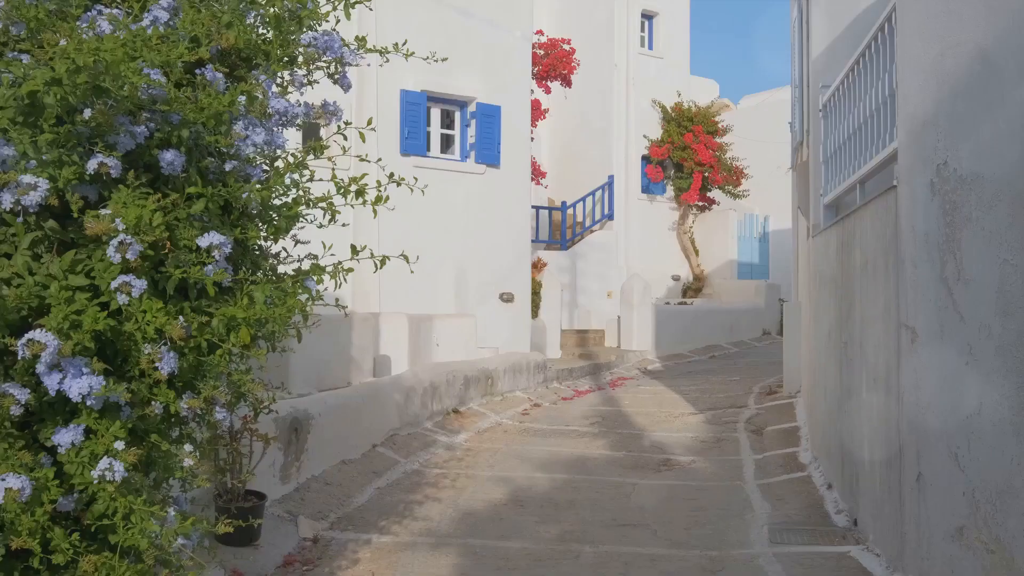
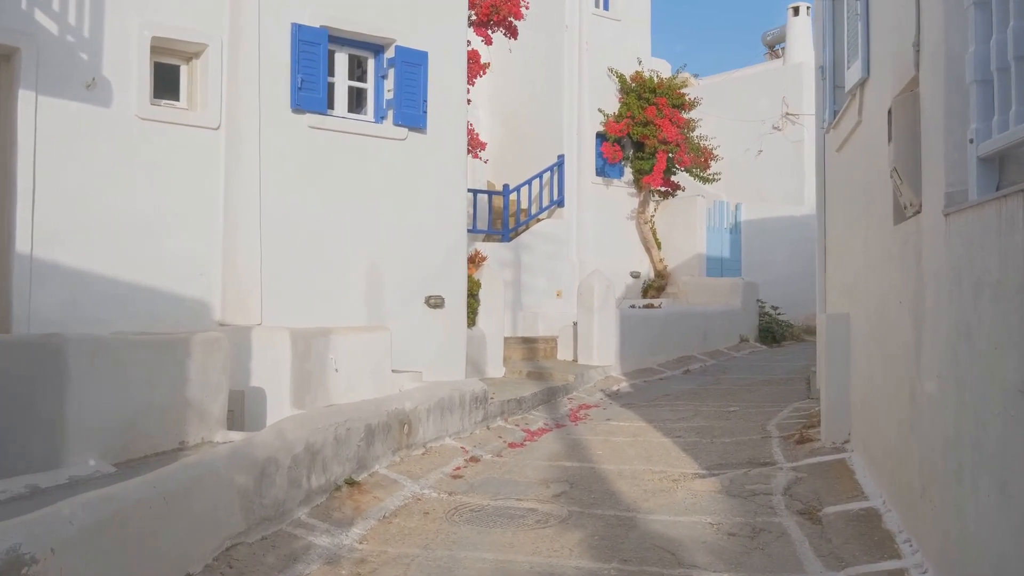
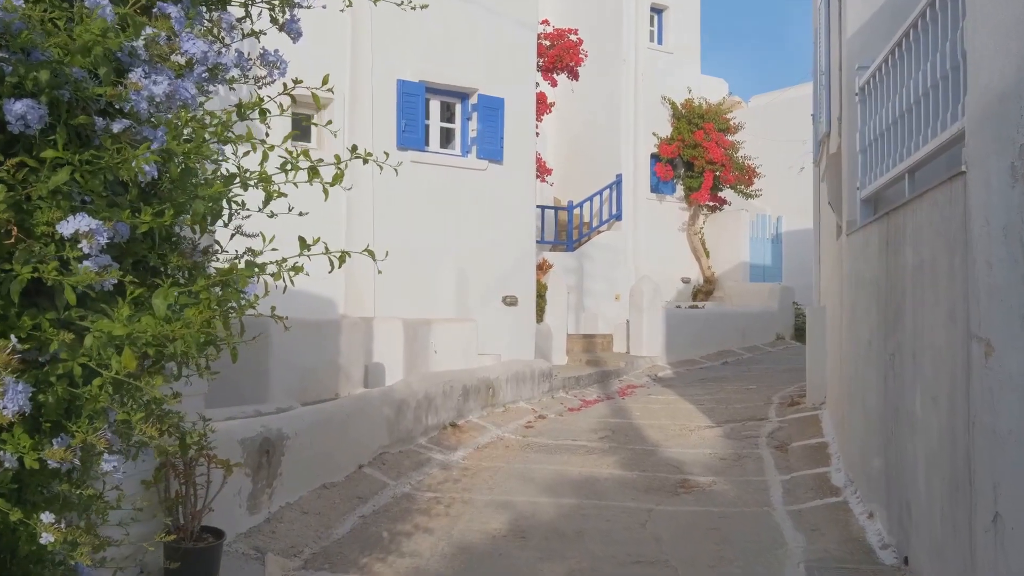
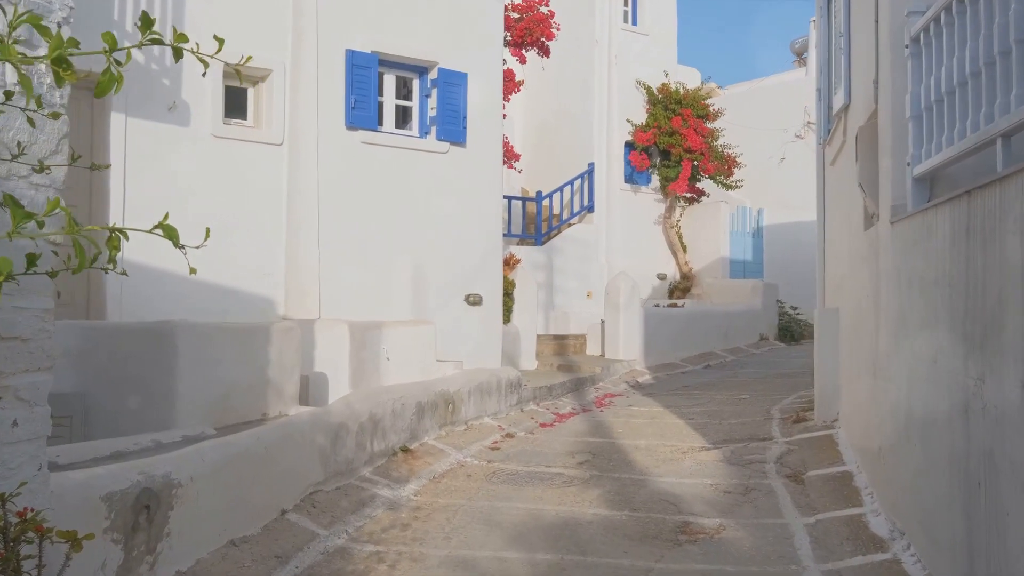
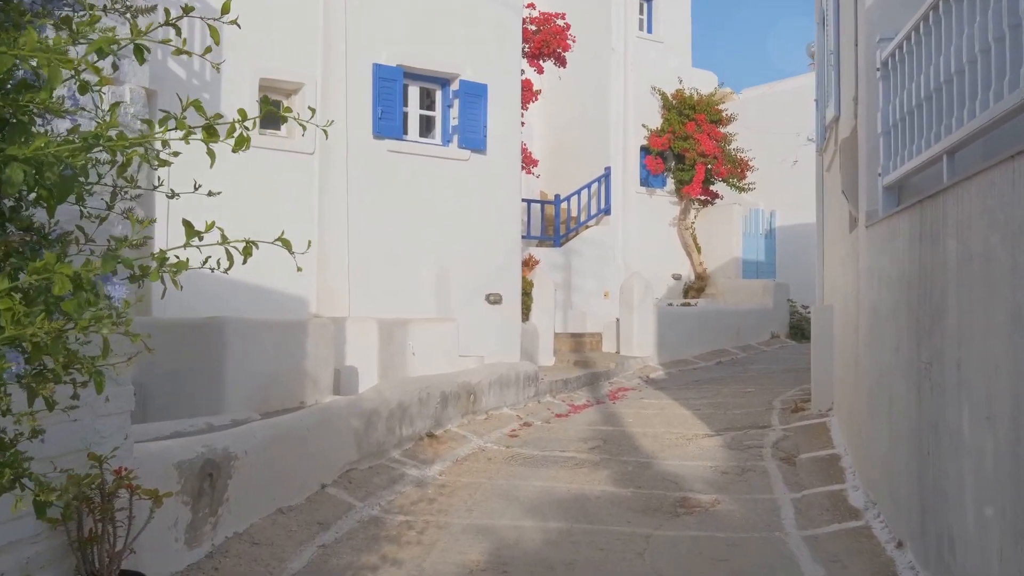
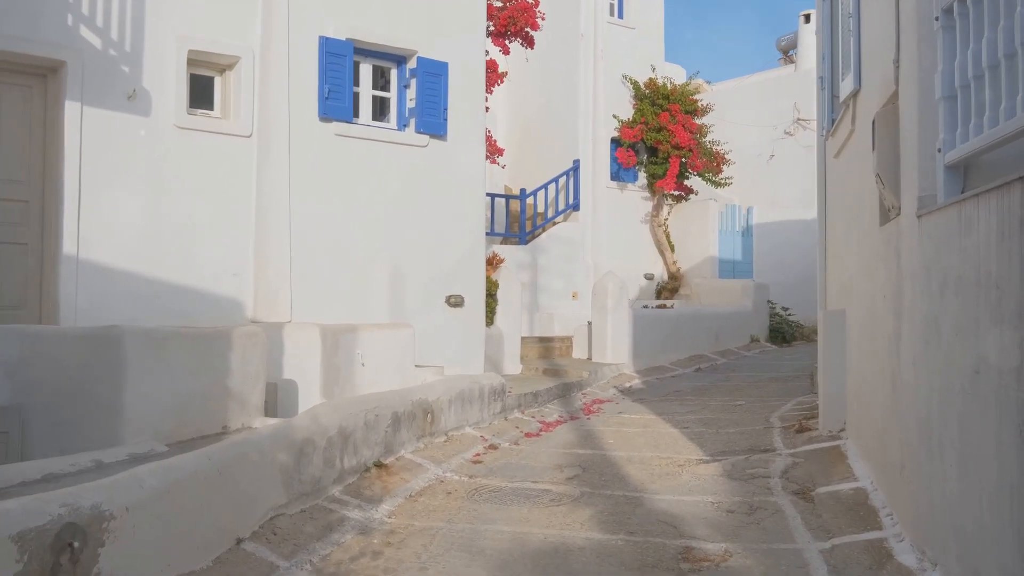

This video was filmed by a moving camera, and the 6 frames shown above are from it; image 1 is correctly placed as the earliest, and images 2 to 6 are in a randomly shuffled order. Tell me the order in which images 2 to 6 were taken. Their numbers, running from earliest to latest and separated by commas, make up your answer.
3, 5, 4, 6, 2
